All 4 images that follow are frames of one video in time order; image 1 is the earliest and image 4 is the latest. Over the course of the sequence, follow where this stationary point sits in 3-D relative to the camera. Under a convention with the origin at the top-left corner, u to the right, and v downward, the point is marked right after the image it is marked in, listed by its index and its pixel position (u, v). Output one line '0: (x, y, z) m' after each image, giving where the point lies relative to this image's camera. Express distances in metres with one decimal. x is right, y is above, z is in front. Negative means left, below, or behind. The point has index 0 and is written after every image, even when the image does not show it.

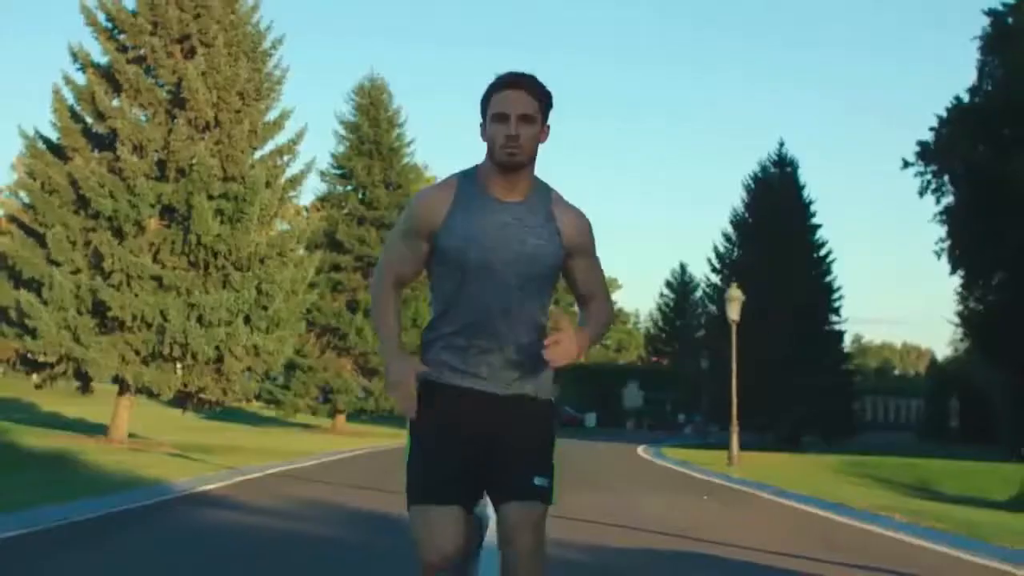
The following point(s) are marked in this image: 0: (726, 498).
0: (+2.8, -2.8, +19.2) m
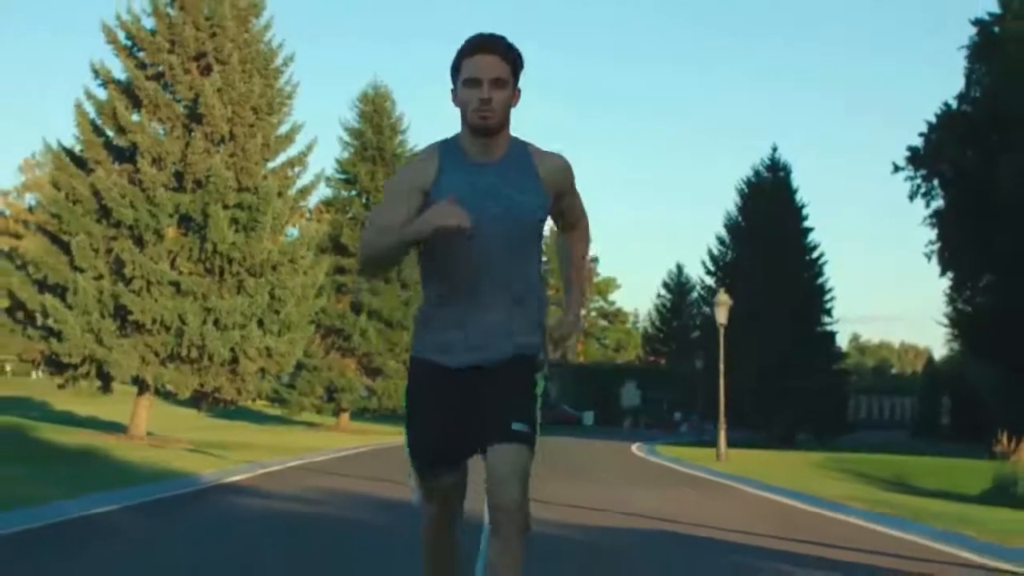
0: (+2.8, -2.9, +20.6) m
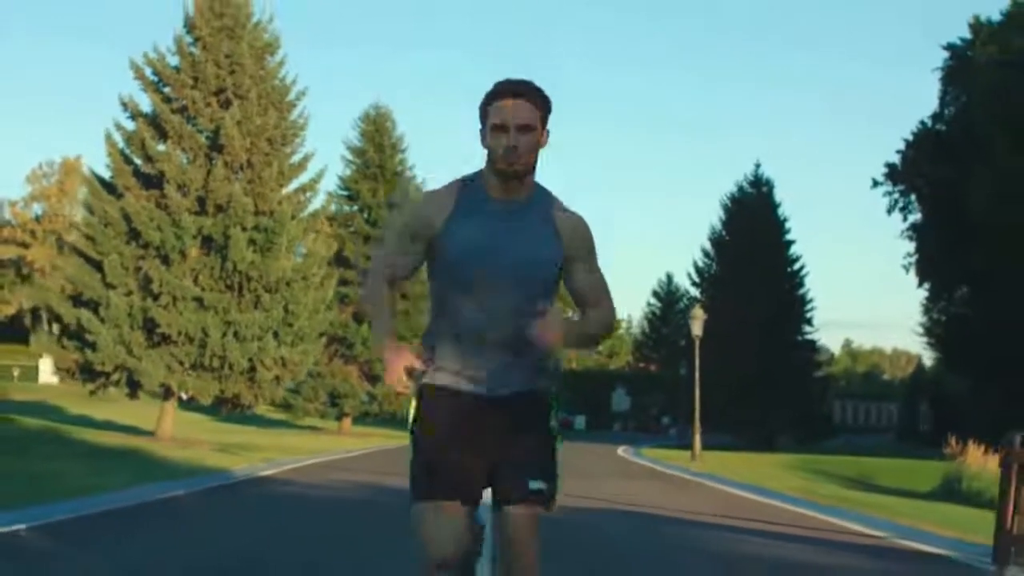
0: (+2.7, -3.1, +23.0) m
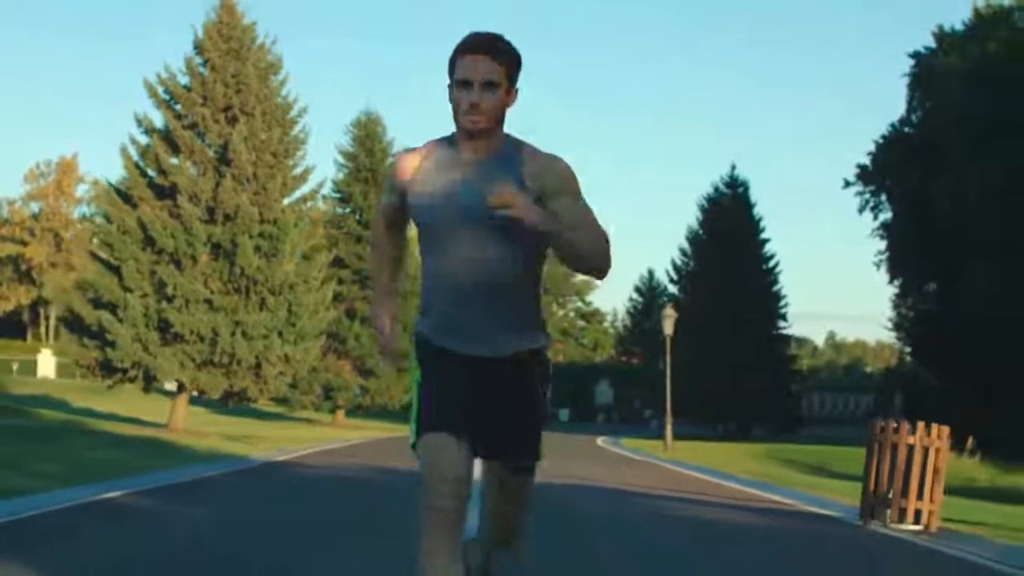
0: (+2.4, -3.2, +25.4) m
